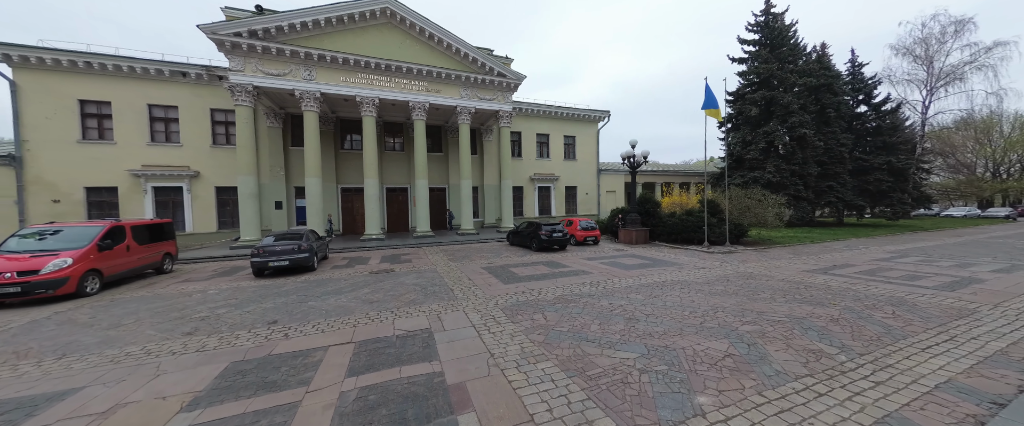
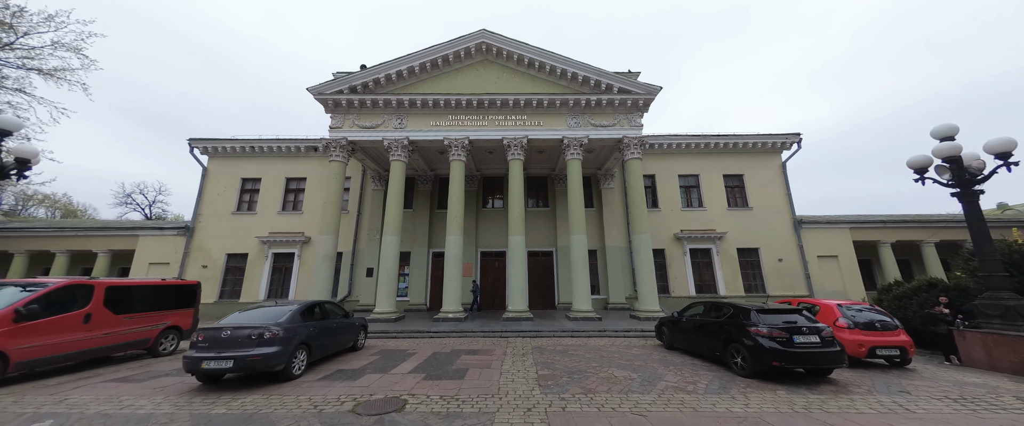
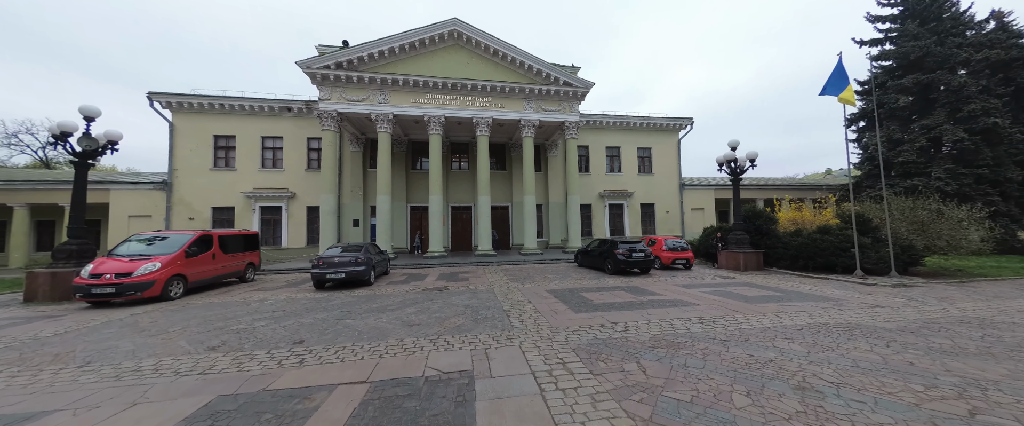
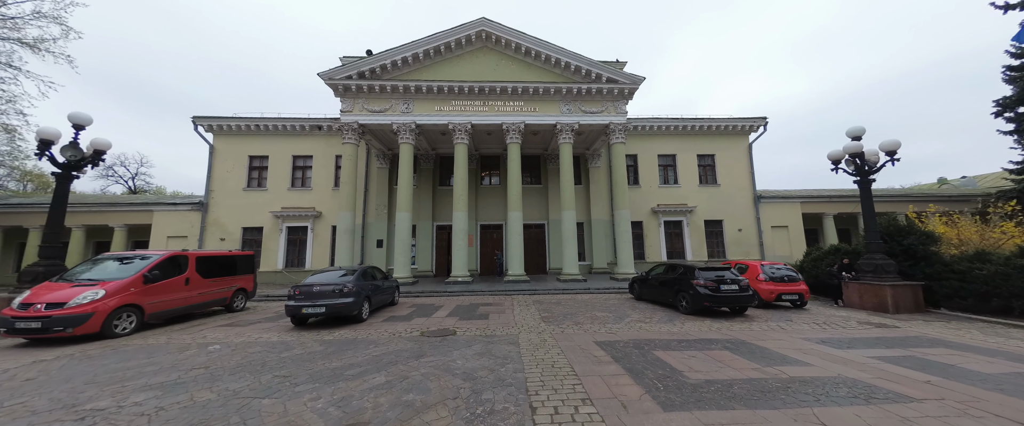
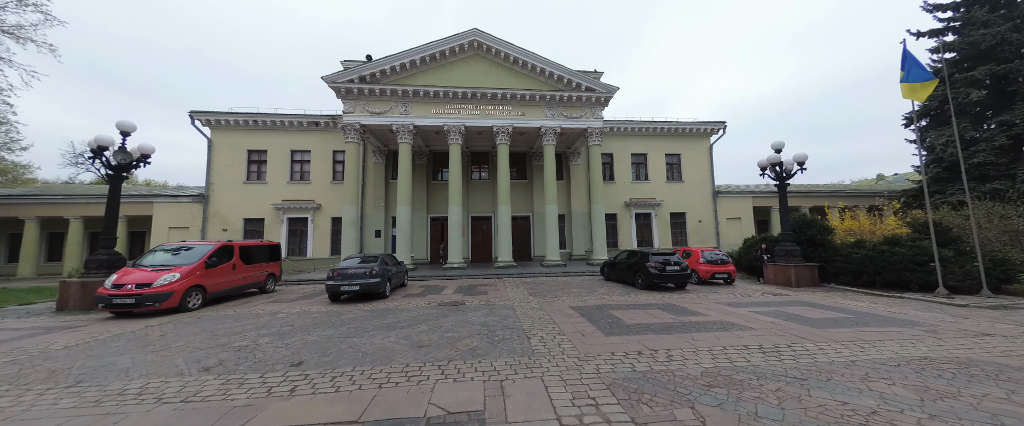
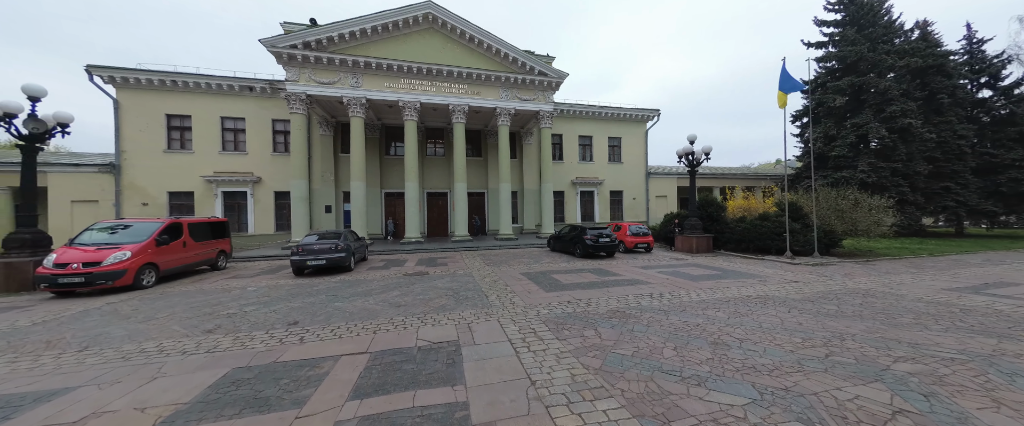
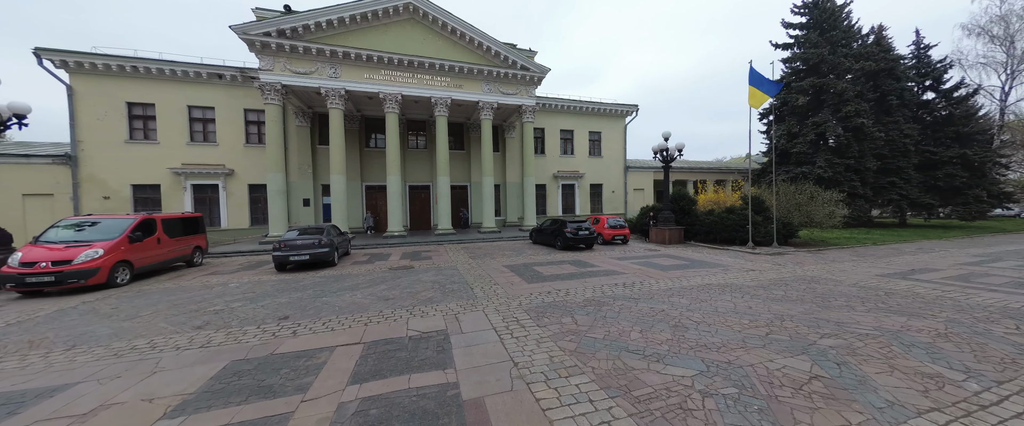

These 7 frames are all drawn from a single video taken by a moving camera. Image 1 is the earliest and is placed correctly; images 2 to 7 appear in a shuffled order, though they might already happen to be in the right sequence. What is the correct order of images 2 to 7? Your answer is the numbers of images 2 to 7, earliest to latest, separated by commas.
7, 6, 3, 5, 4, 2
